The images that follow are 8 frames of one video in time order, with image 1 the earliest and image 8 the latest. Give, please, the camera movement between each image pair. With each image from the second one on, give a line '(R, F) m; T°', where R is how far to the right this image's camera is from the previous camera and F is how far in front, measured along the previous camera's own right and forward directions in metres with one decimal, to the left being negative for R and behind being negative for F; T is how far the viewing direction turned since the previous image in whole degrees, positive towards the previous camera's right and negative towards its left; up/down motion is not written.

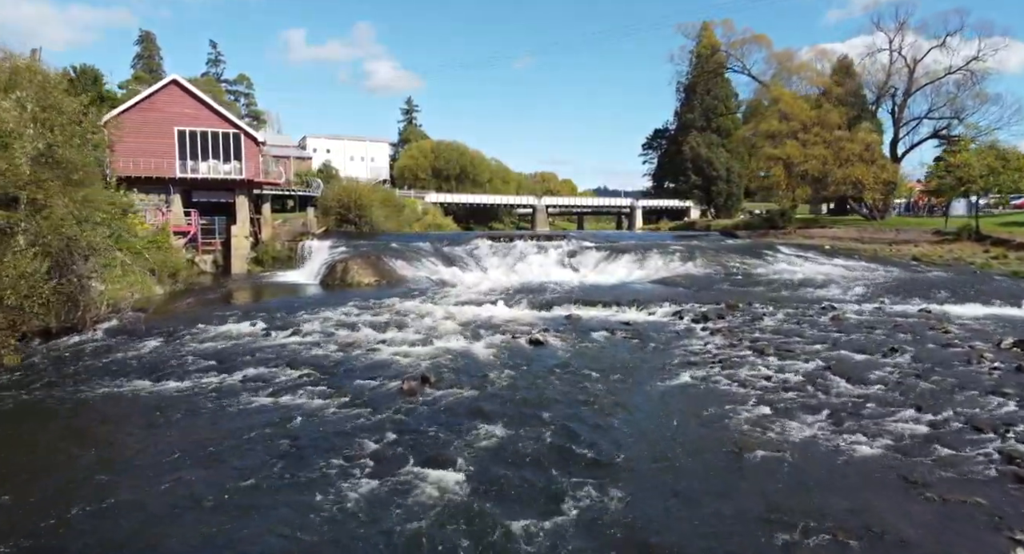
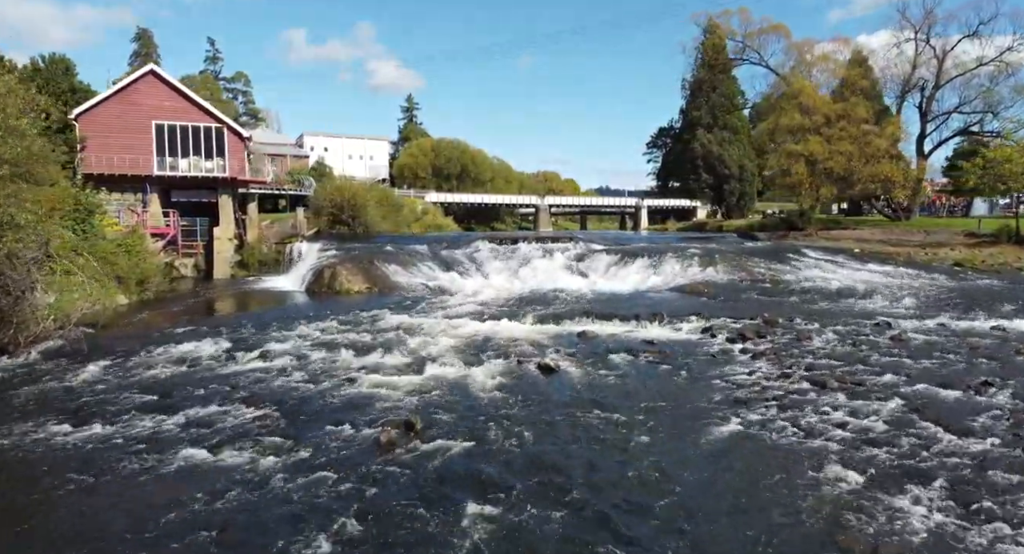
(-0.1, +2.2) m; 0°
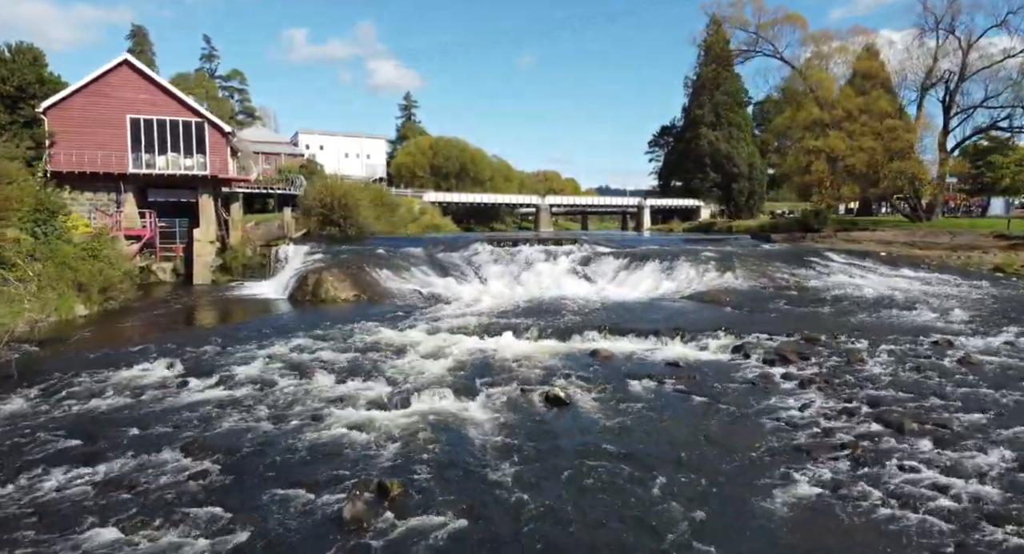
(0.0, +1.9) m; 0°
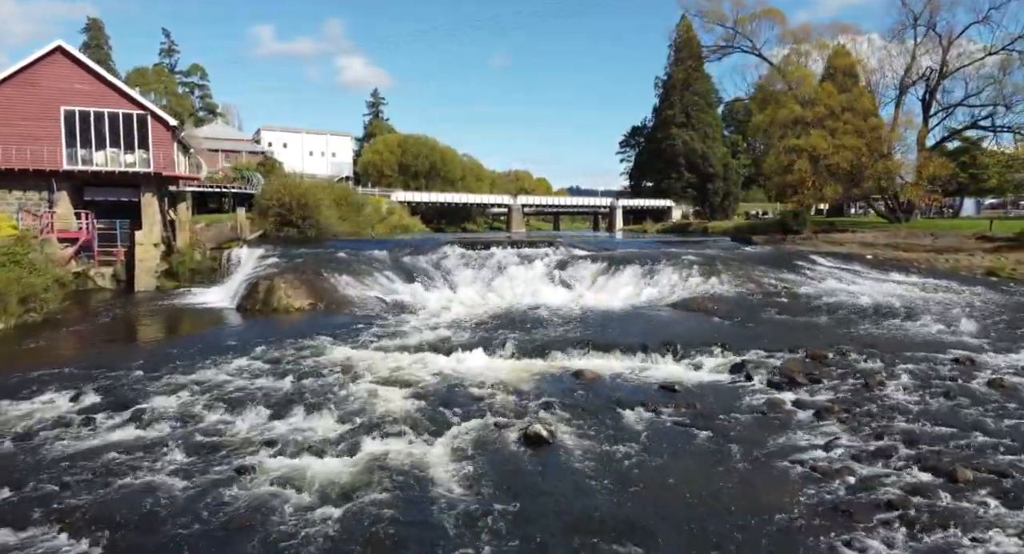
(0.0, +1.6) m; +3°
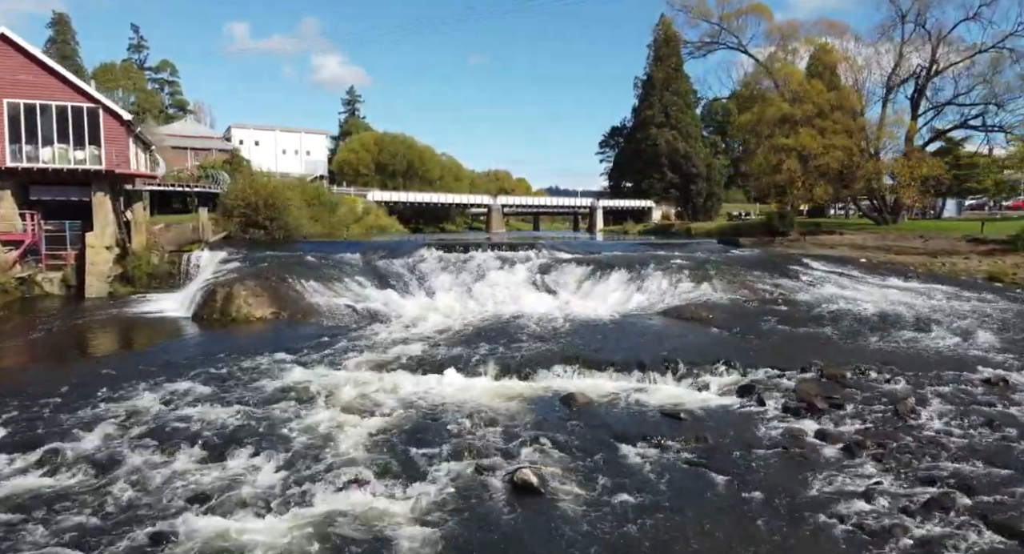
(0.0, +1.3) m; +2°
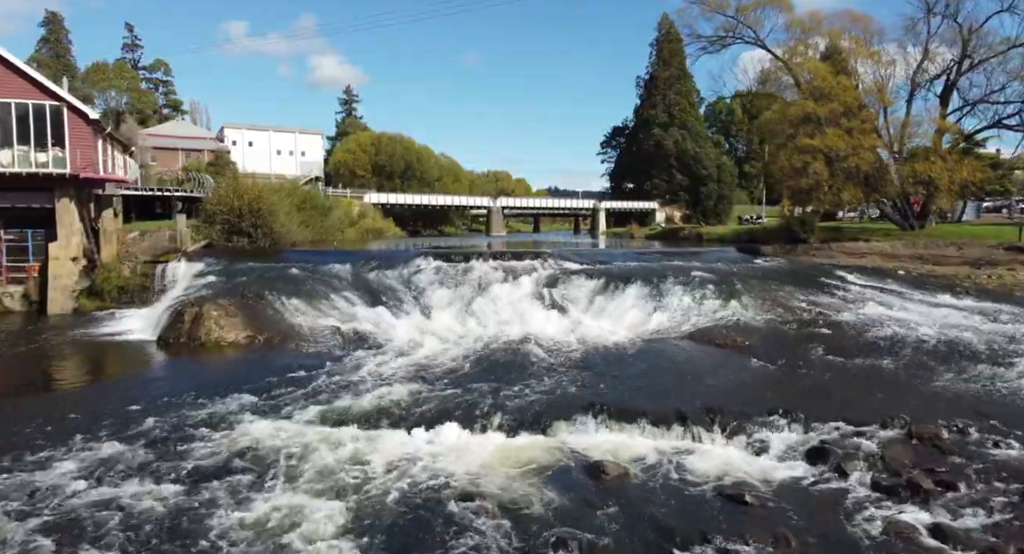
(-0.2, +2.1) m; 0°
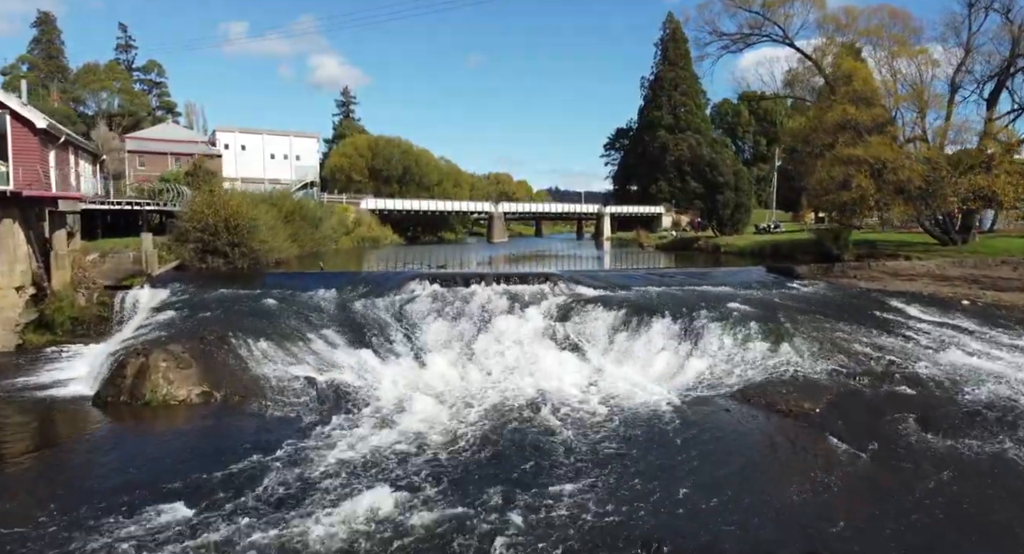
(-0.2, +2.7) m; 0°
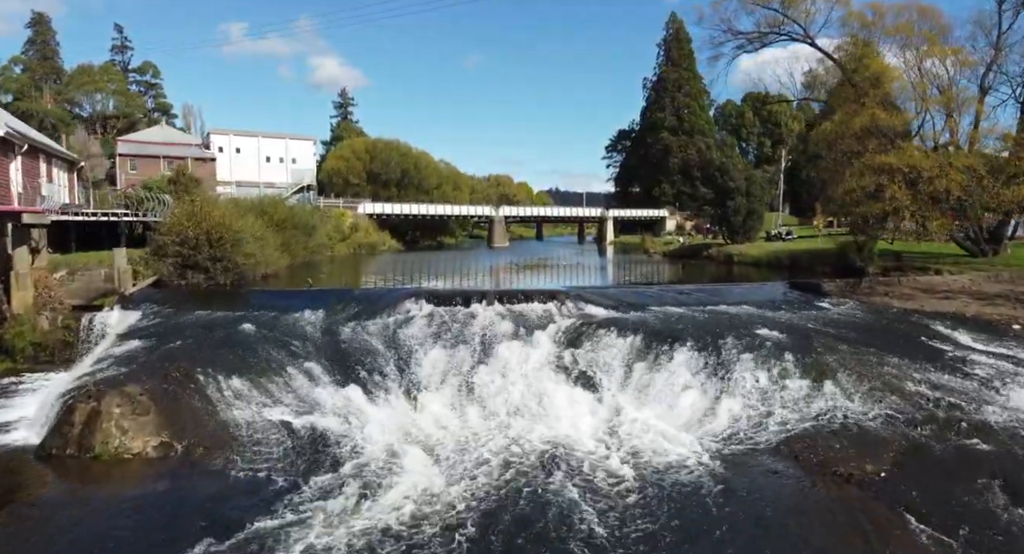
(-0.1, +1.8) m; 0°
